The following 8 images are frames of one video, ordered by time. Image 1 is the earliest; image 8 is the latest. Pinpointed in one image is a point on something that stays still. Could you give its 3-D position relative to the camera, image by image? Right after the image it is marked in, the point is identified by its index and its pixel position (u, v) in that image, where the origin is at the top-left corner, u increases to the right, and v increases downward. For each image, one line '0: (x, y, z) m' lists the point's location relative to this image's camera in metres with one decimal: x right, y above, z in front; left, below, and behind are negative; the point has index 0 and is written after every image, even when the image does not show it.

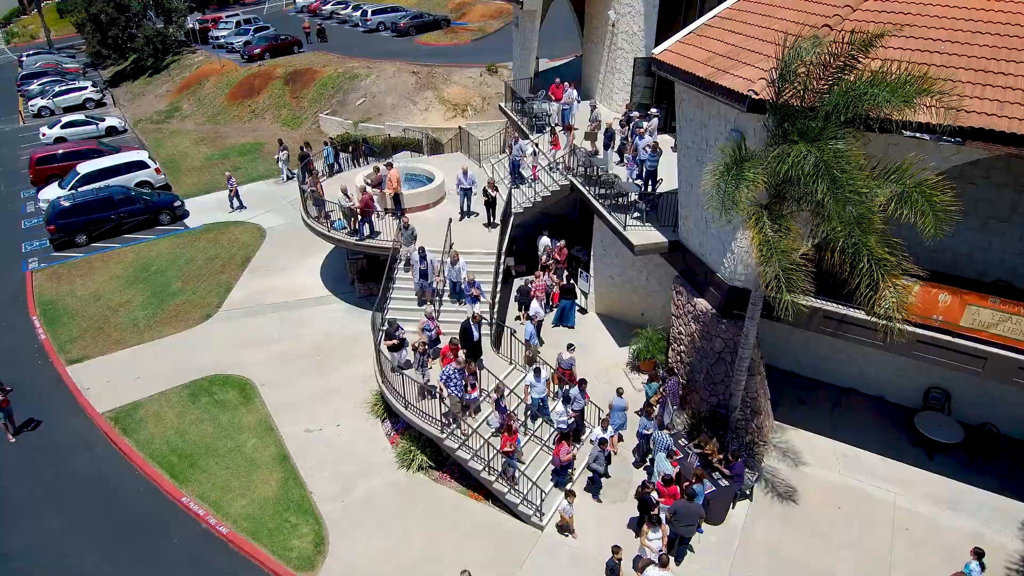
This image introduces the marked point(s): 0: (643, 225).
0: (+3.2, +1.5, +16.3) m
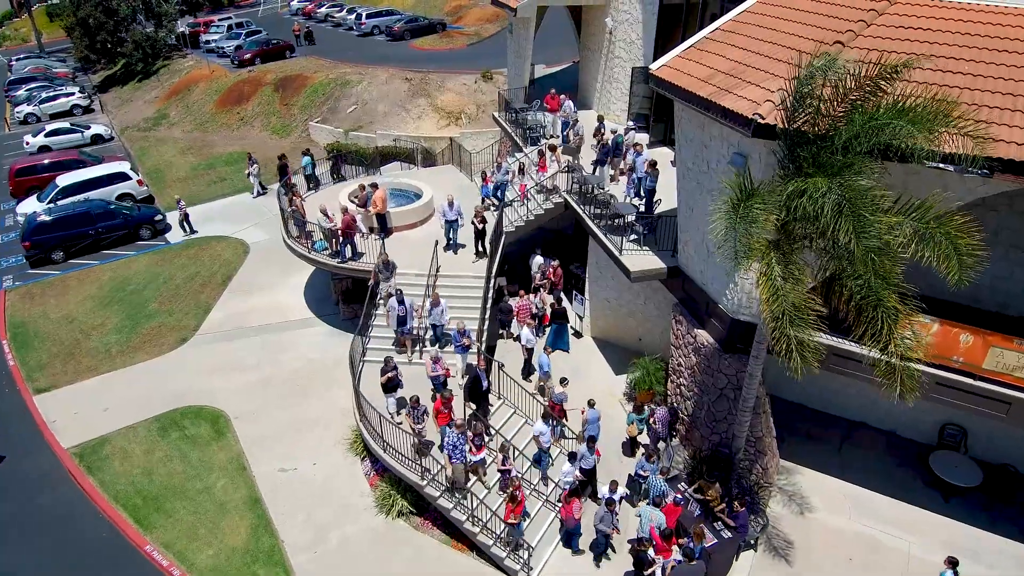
0: (+2.9, +0.8, +15.3) m
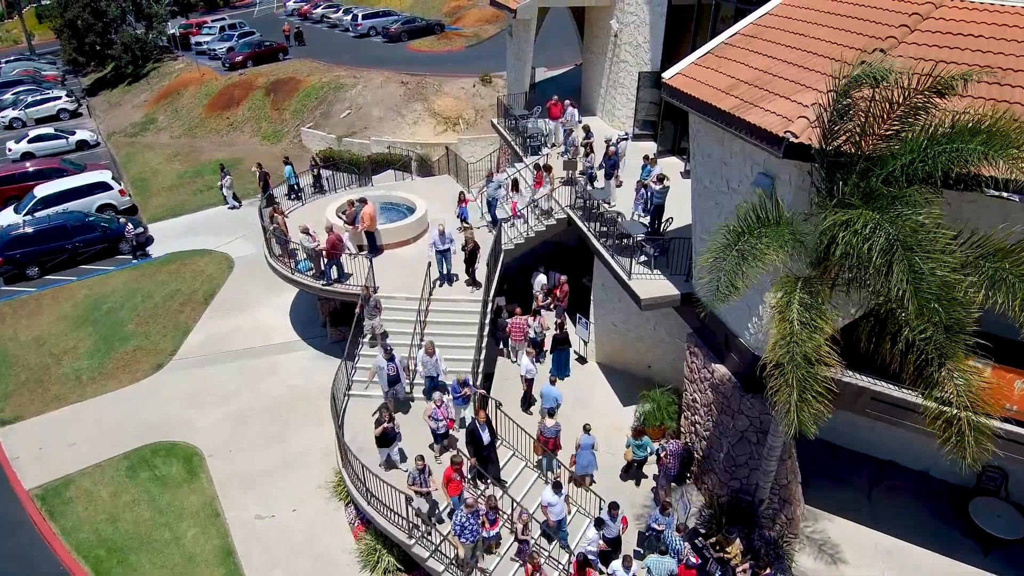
0: (+2.9, +0.3, +14.1) m
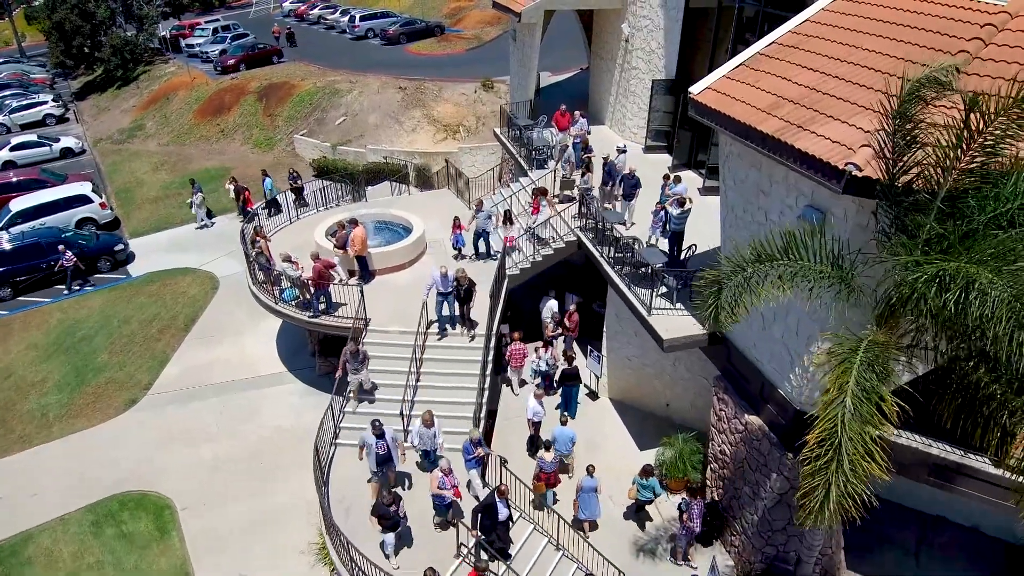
0: (+3.0, -0.4, +12.6) m
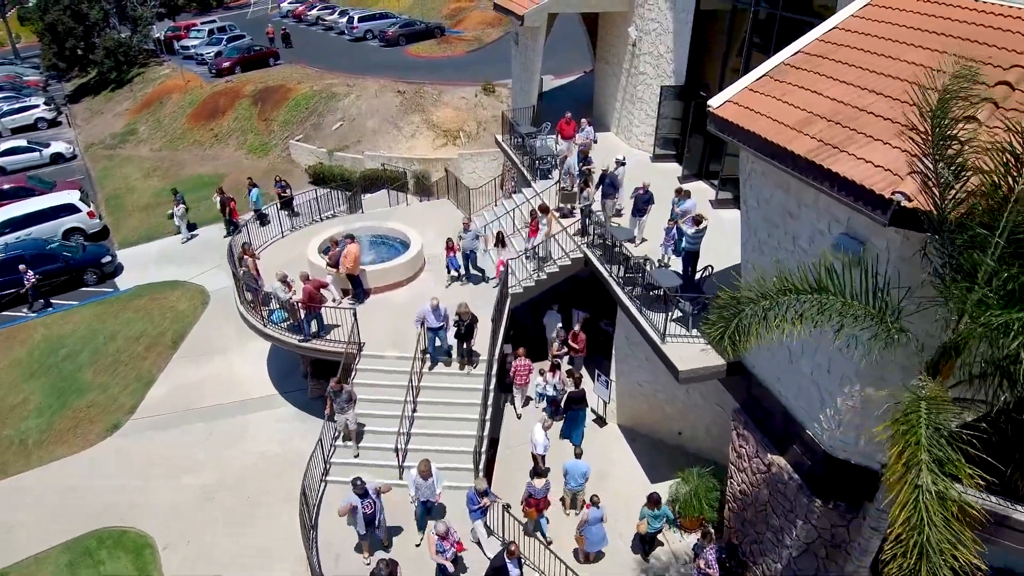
0: (+3.1, -0.8, +11.8) m
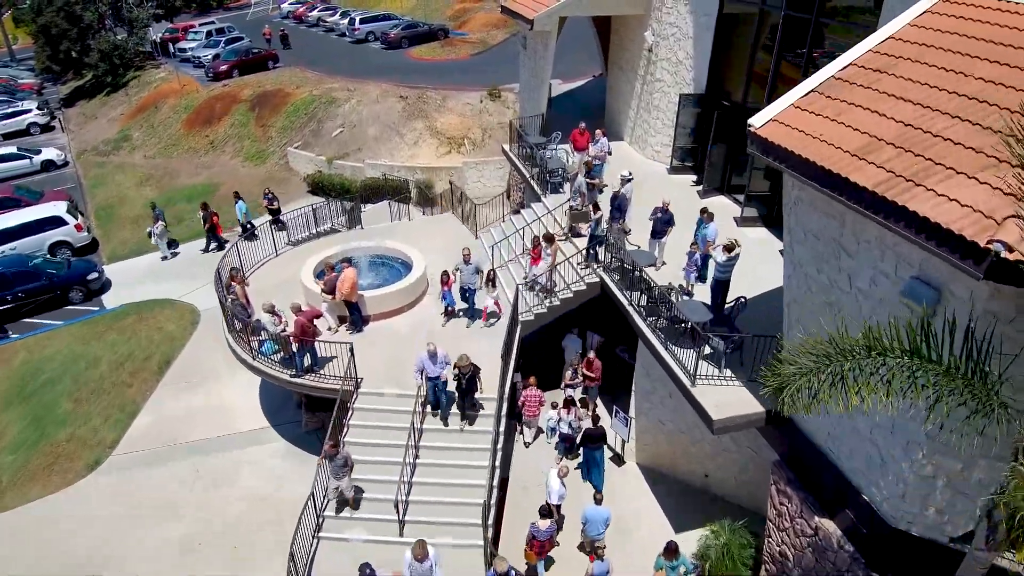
0: (+3.3, -1.4, +10.6) m
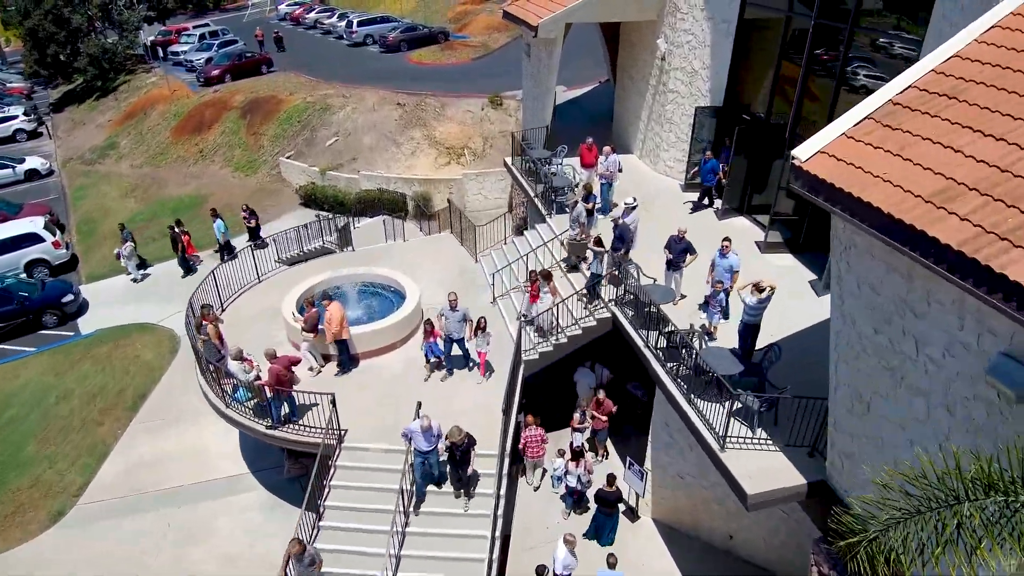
0: (+3.3, -2.1, +9.3) m
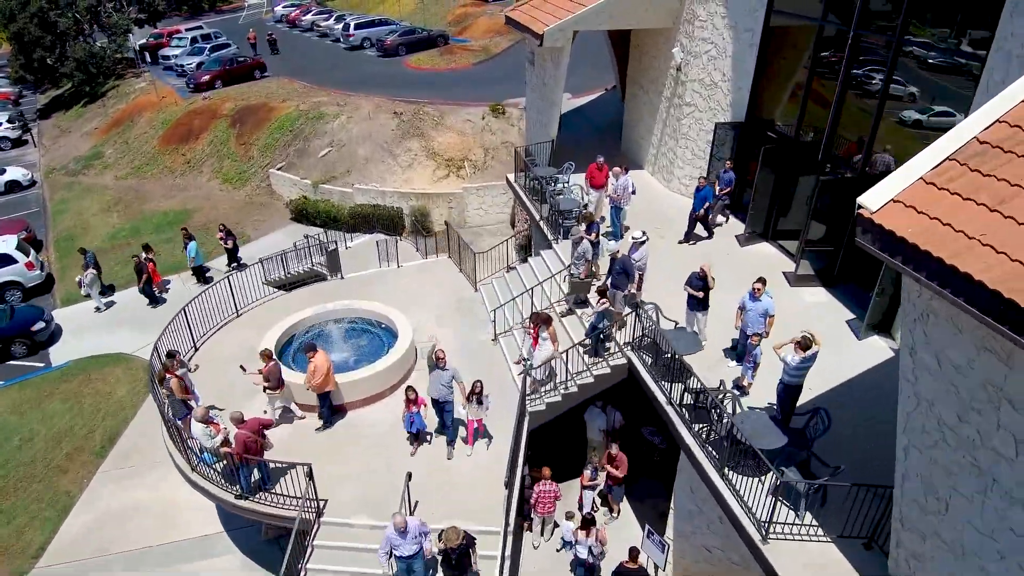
0: (+3.4, -2.8, +8.0) m
